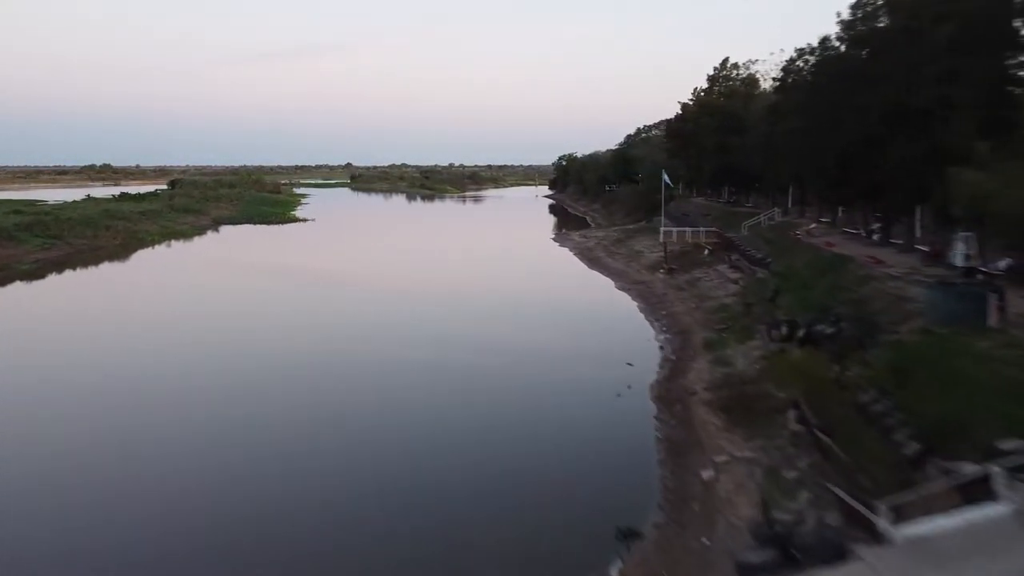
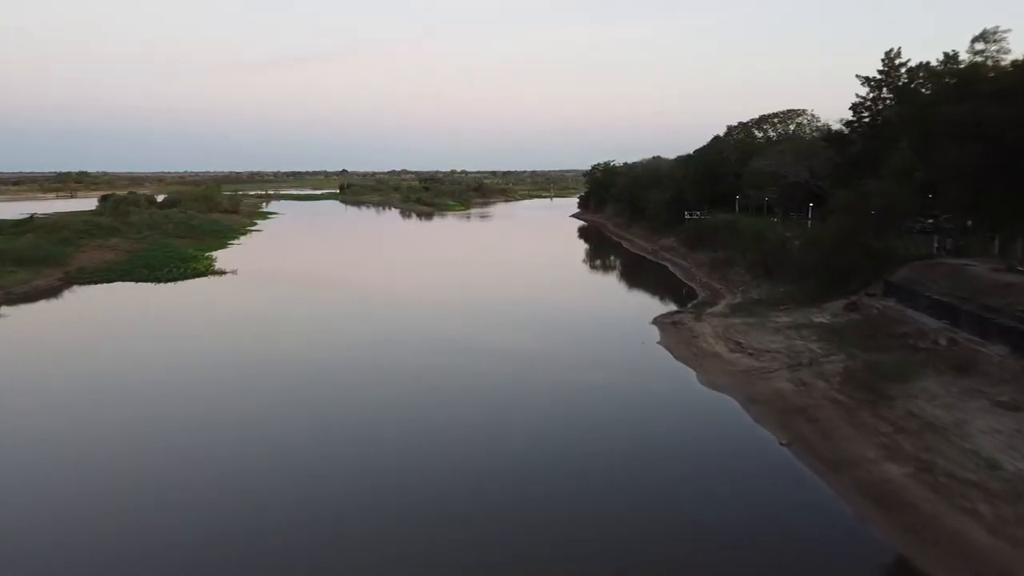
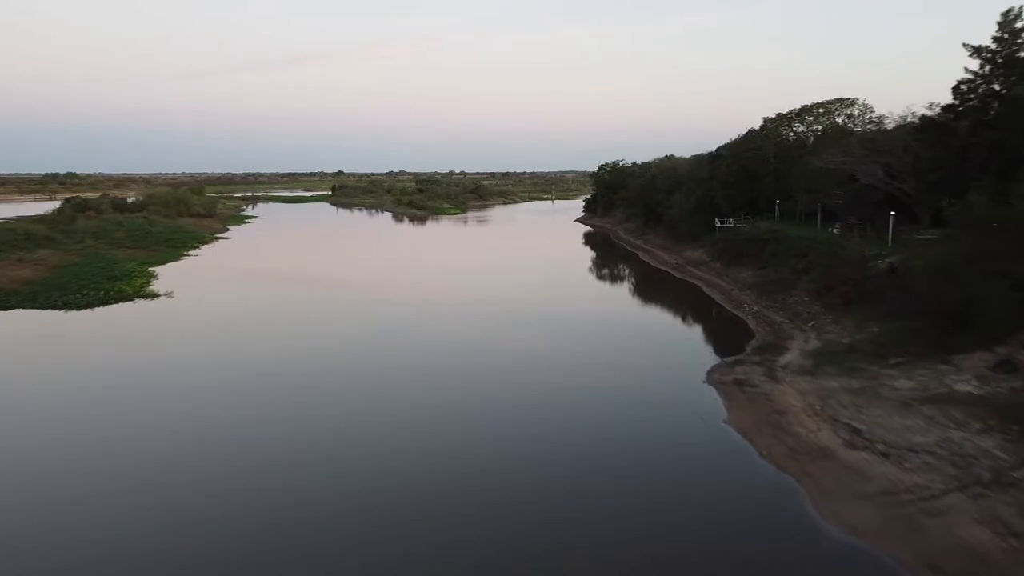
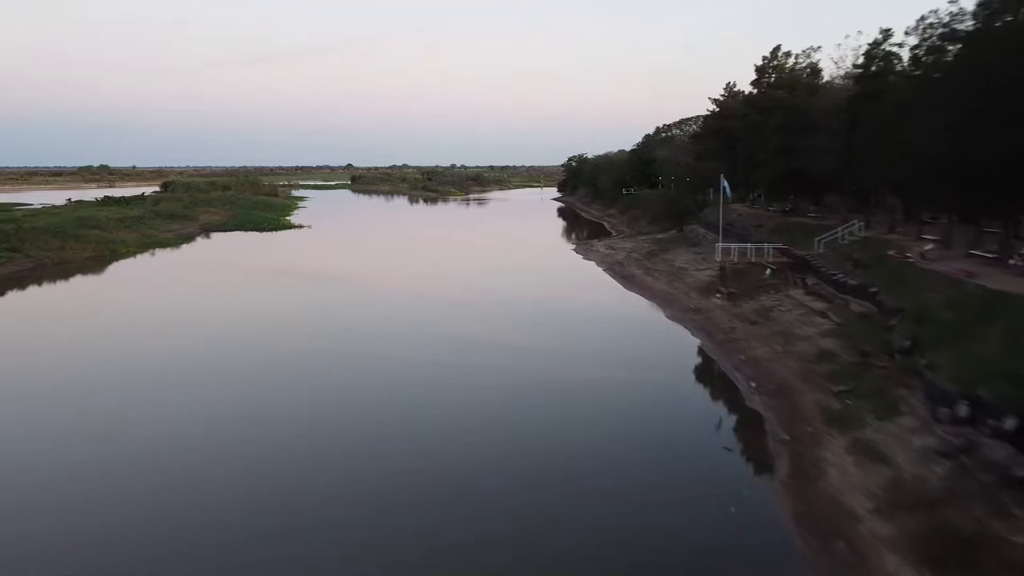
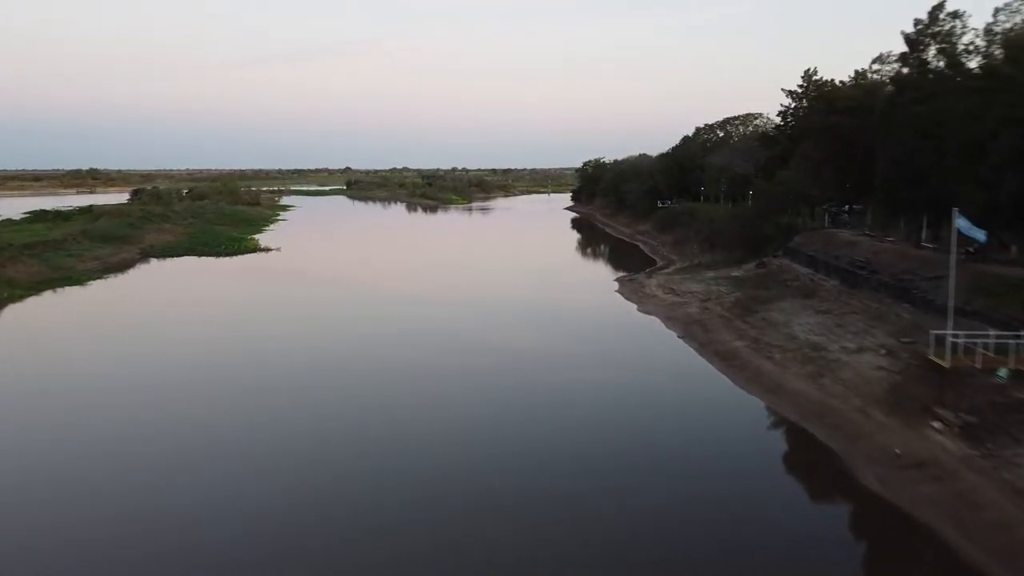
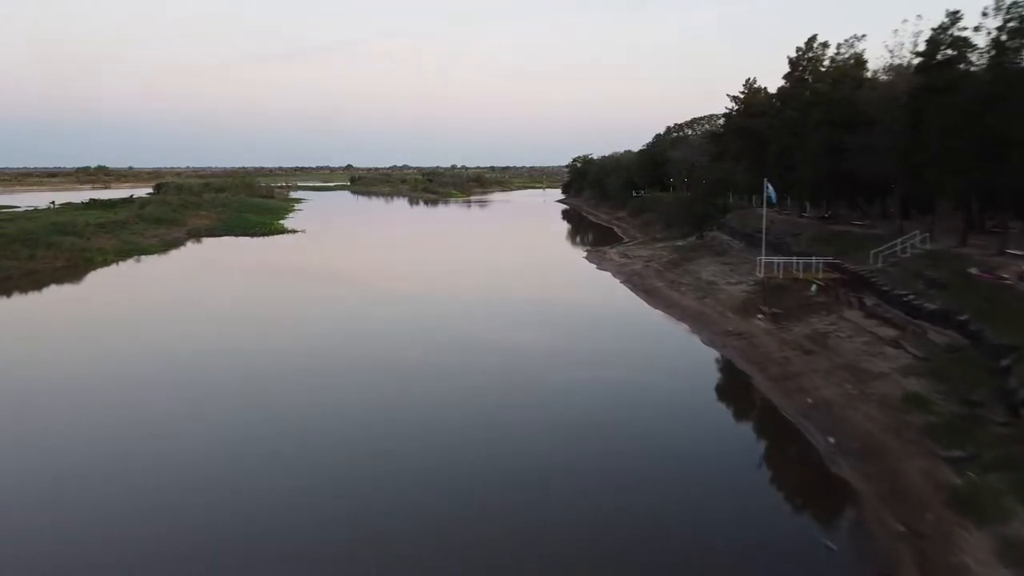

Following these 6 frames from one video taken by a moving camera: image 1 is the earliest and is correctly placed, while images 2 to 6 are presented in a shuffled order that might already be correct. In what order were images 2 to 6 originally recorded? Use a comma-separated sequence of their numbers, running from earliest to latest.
4, 6, 5, 2, 3
